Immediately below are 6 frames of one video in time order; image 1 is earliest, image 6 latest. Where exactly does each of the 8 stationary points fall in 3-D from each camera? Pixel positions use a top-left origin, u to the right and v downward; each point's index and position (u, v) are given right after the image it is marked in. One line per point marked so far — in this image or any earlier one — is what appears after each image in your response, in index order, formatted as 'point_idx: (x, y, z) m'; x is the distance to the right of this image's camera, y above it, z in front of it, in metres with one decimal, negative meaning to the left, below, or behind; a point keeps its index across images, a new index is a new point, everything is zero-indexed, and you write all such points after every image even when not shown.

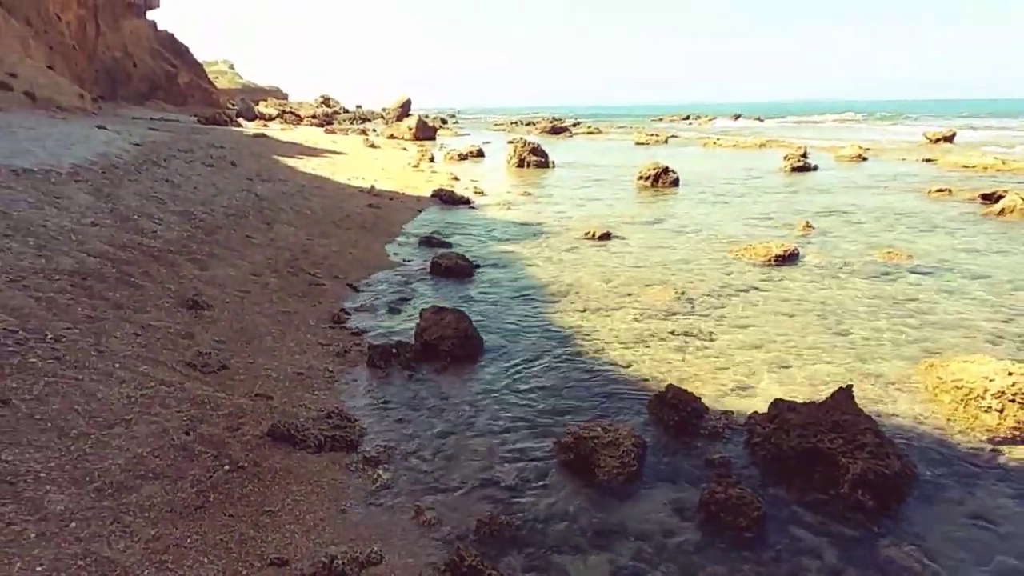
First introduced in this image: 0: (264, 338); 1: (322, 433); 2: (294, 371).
0: (-9.0, -2.1, +9.1) m
1: (-5.9, -4.1, +7.4) m
2: (-7.6, -3.0, +8.7) m
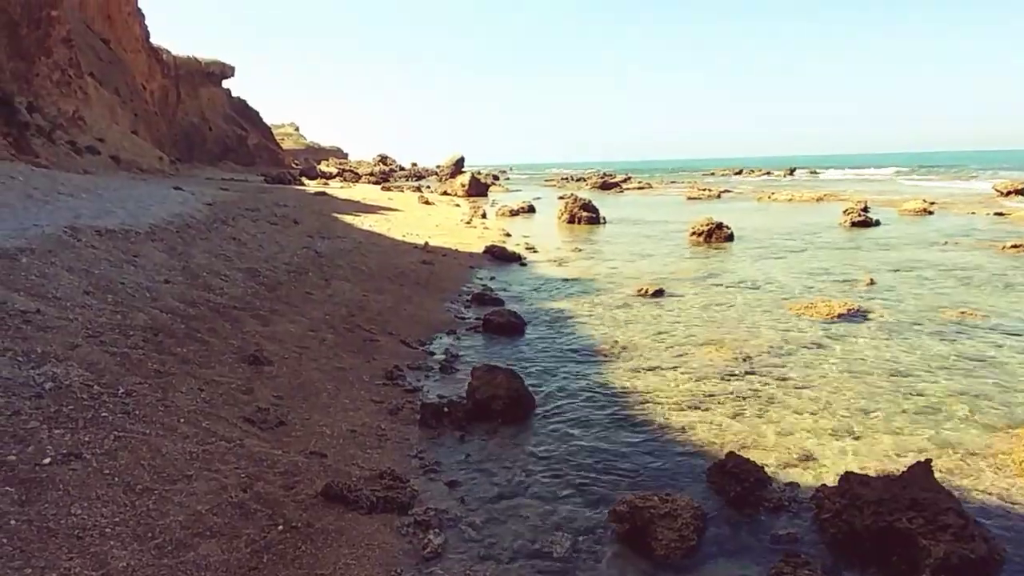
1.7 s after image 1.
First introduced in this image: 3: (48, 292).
0: (-7.1, -4.0, +9.2) m
1: (-4.1, -6.1, +7.3) m
2: (-5.8, -4.9, +8.7) m
3: (-16.2, -0.2, +8.6) m
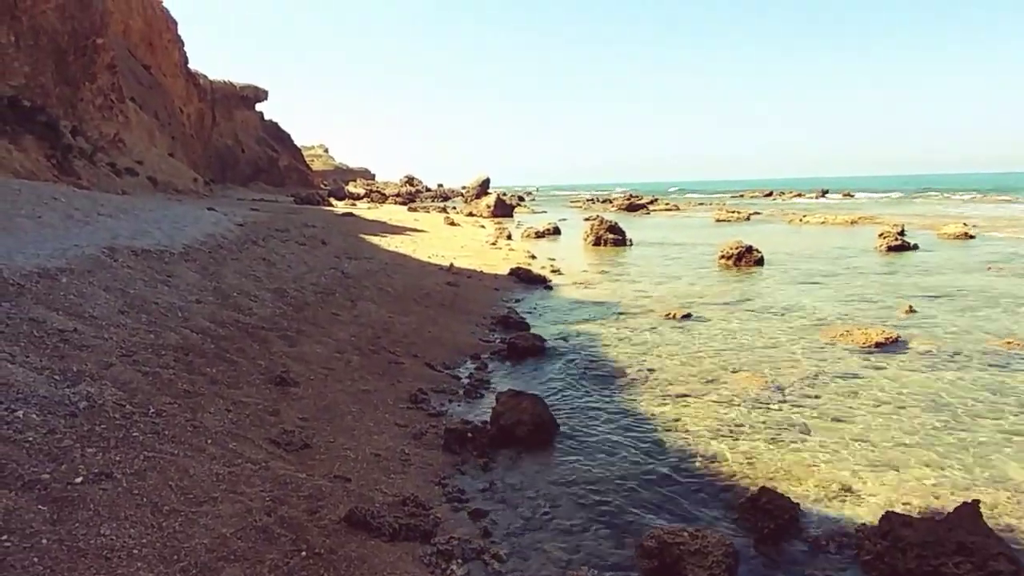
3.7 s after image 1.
0: (-6.2, -4.8, +9.2) m
1: (-3.3, -6.9, +7.2) m
2: (-4.9, -5.7, +8.6) m
3: (-15.3, -0.8, +8.8) m
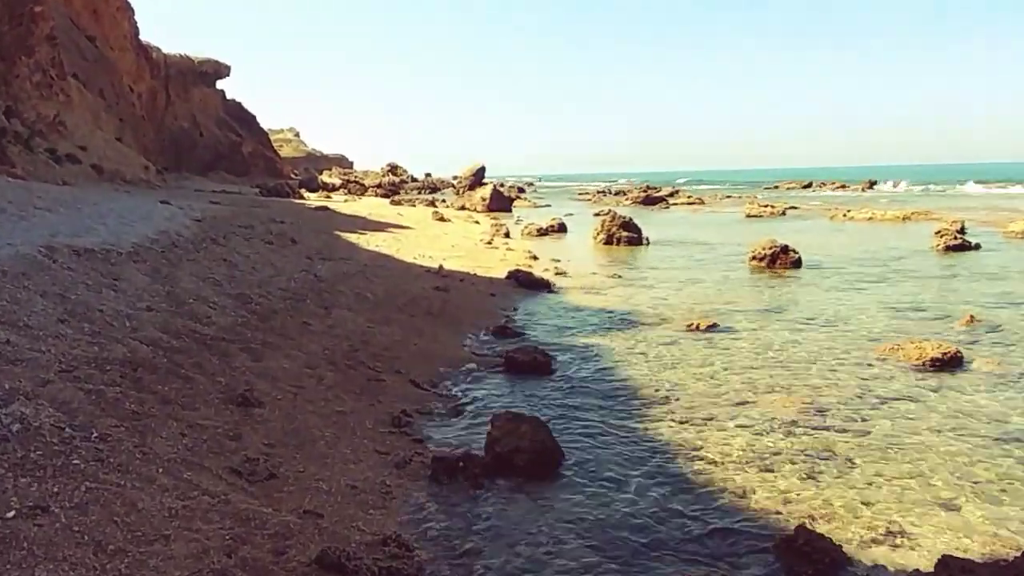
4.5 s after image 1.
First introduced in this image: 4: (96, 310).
0: (-6.3, -4.9, +8.1) m
1: (-3.4, -7.1, +6.1) m
2: (-5.0, -5.9, +7.6) m
3: (-15.3, -0.9, +7.7) m
4: (-14.7, -0.7, +8.9) m
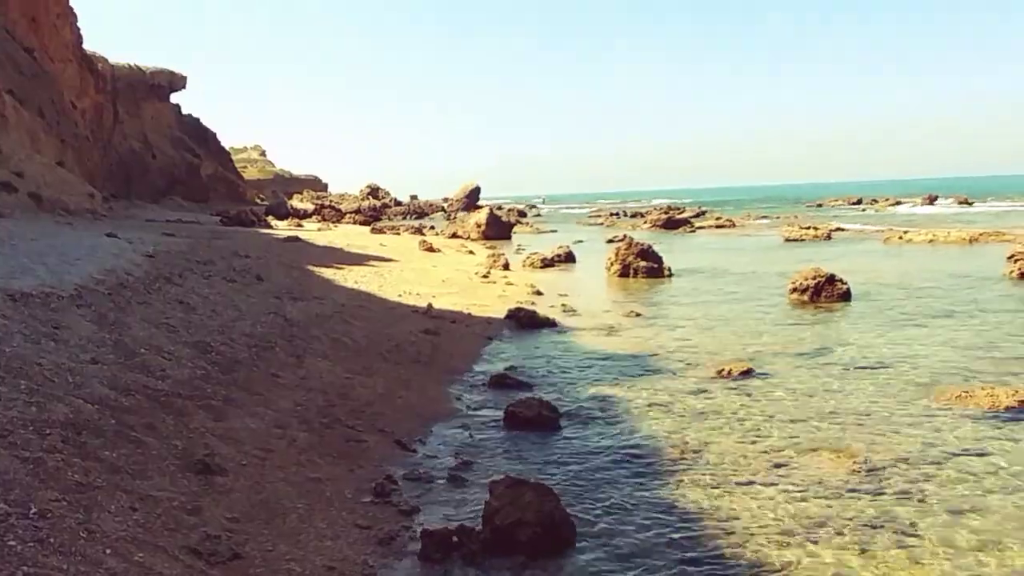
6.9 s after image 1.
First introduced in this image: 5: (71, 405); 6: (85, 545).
0: (-6.2, -6.2, +7.1) m
1: (-3.3, -8.3, +5.1) m
2: (-4.9, -7.1, +6.5) m
3: (-15.3, -2.3, +6.8) m
4: (-14.7, -2.0, +7.9) m
5: (-12.9, -3.3, +7.3) m
6: (-9.7, -5.9, +5.5) m
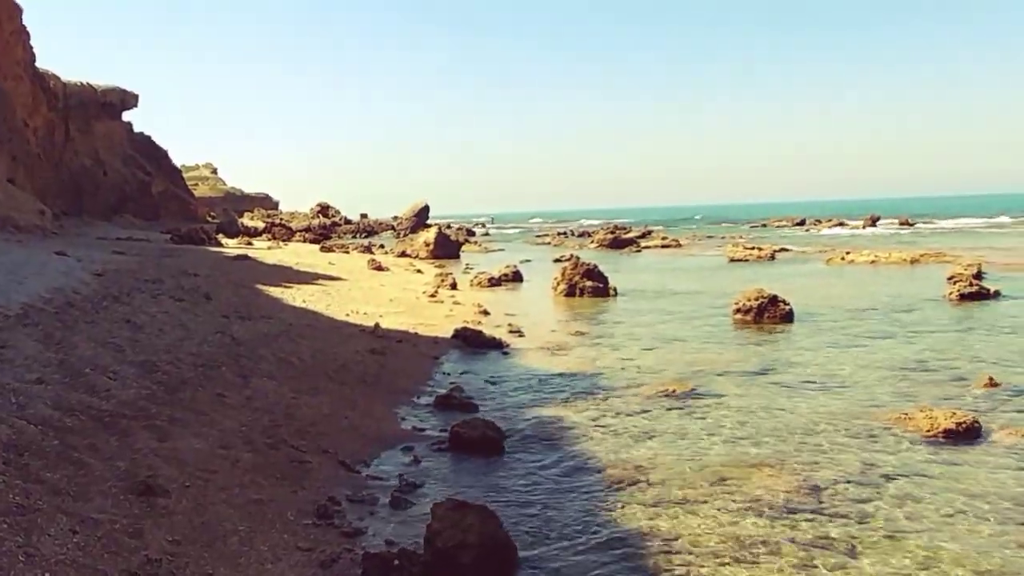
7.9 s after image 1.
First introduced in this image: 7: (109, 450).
0: (-7.7, -6.7, +7.1) m
1: (-4.8, -8.8, +5.1) m
2: (-6.4, -7.6, +6.5) m
3: (-16.8, -2.8, +6.7) m
4: (-16.1, -2.6, +7.9) m
5: (-14.3, -3.8, +7.3) m
6: (-11.1, -6.5, +5.5) m
7: (-12.3, -4.6, +7.9) m
